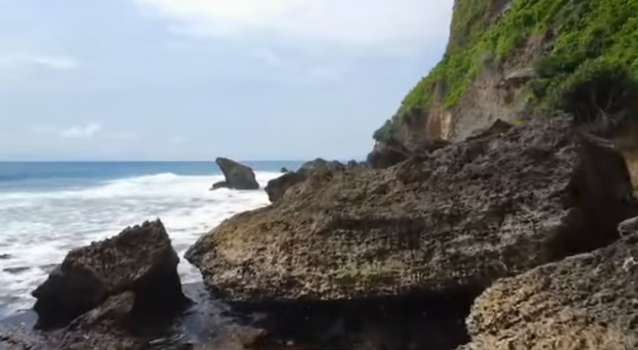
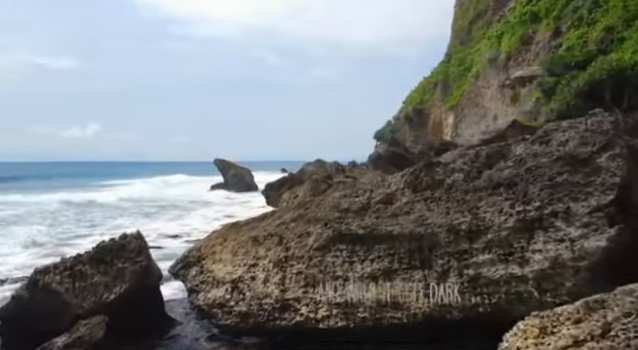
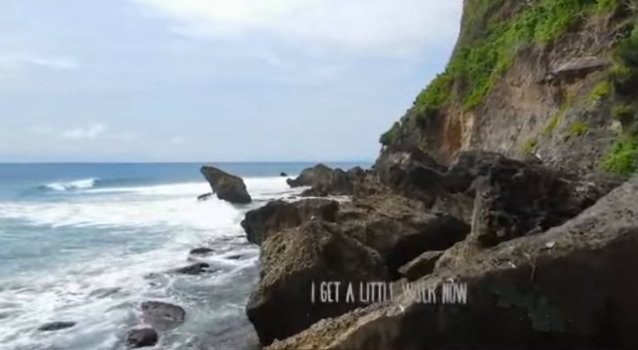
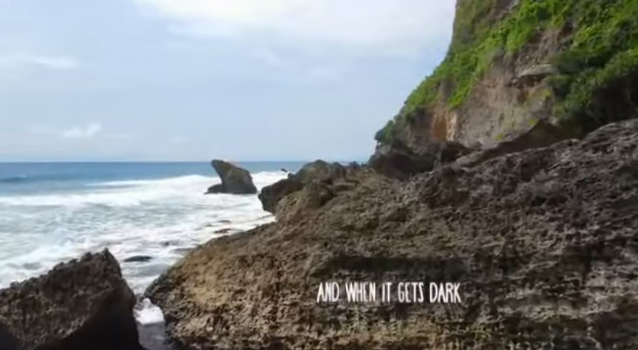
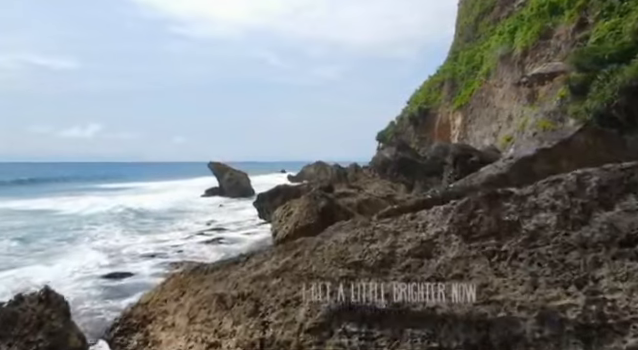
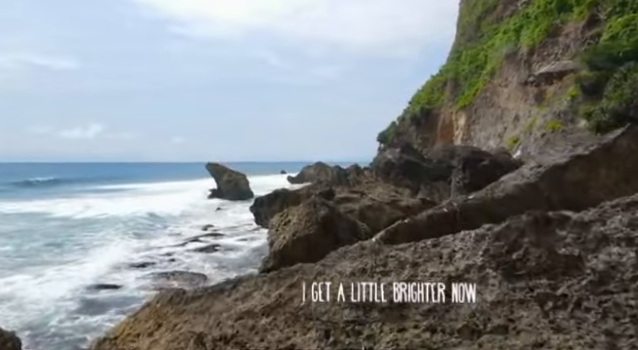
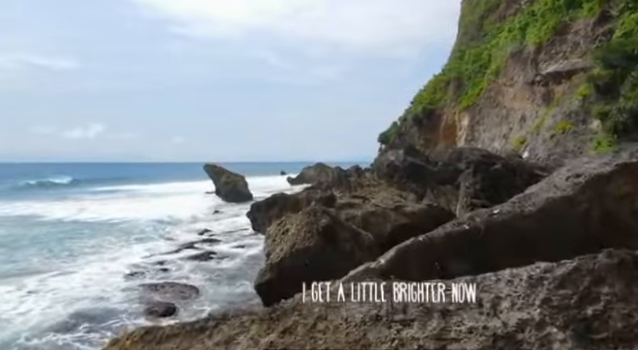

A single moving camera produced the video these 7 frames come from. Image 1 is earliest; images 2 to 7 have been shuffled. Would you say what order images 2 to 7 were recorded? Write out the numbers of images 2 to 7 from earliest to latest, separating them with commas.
2, 4, 5, 6, 7, 3
